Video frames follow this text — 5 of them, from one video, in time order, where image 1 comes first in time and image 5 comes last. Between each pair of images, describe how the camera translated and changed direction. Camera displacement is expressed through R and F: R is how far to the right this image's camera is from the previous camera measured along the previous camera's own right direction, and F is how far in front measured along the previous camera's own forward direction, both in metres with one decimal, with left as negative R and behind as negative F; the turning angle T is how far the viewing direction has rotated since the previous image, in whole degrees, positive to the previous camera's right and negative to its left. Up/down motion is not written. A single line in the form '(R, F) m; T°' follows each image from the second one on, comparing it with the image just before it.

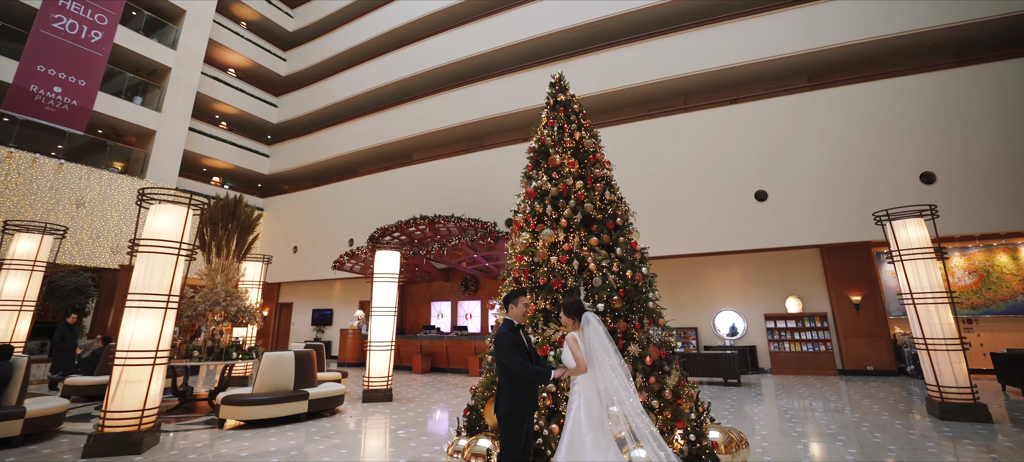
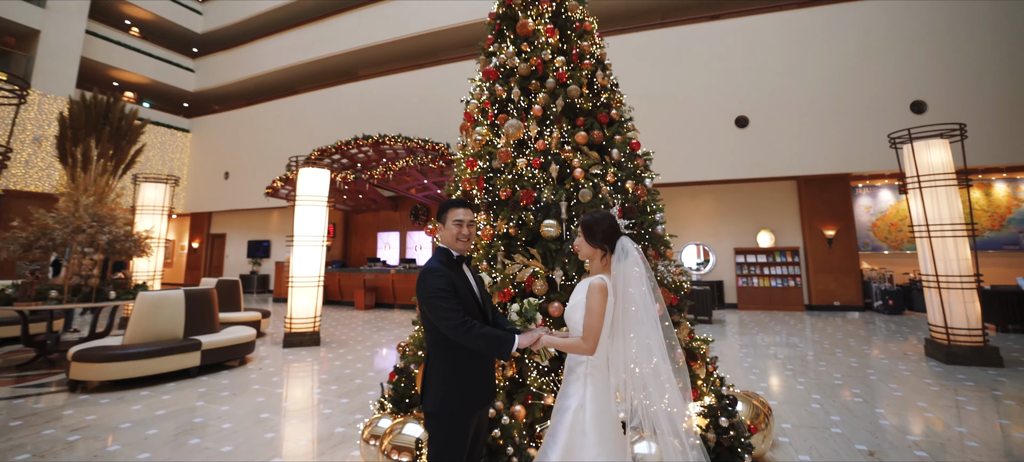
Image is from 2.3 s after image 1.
(+0.1, +1.0) m; +5°
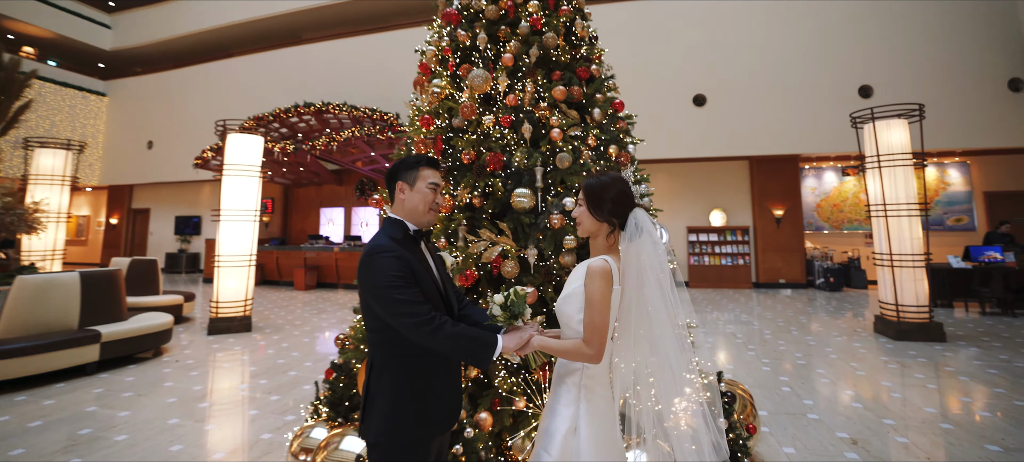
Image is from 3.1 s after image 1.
(0.0, +0.3) m; +6°
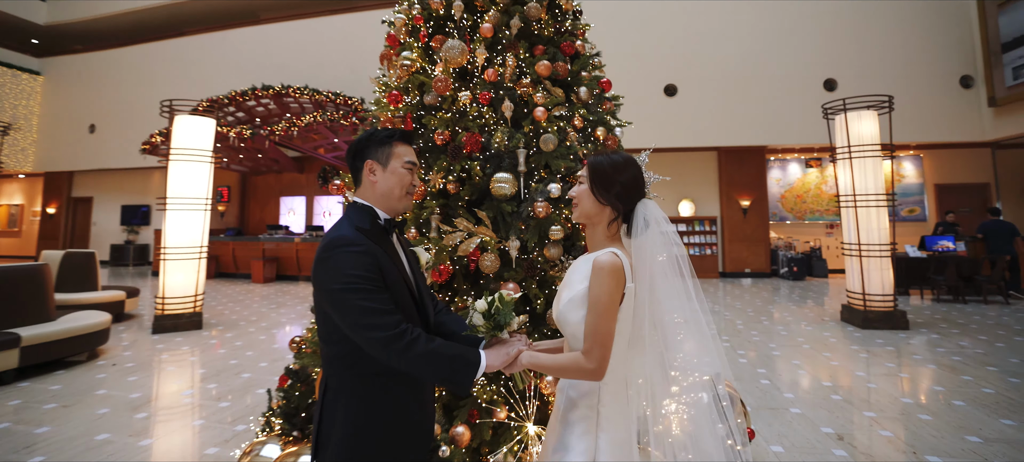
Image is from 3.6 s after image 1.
(0.0, +0.2) m; +4°
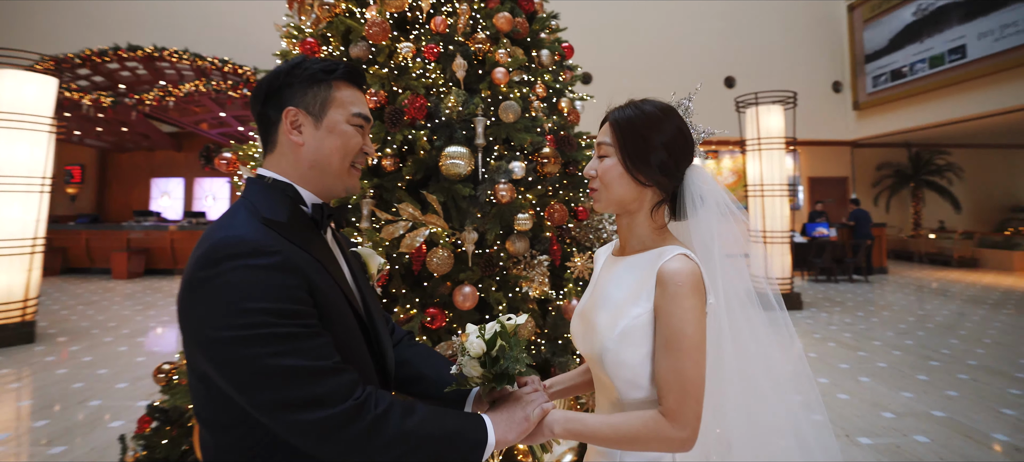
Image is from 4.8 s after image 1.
(-0.1, +0.3) m; +11°
